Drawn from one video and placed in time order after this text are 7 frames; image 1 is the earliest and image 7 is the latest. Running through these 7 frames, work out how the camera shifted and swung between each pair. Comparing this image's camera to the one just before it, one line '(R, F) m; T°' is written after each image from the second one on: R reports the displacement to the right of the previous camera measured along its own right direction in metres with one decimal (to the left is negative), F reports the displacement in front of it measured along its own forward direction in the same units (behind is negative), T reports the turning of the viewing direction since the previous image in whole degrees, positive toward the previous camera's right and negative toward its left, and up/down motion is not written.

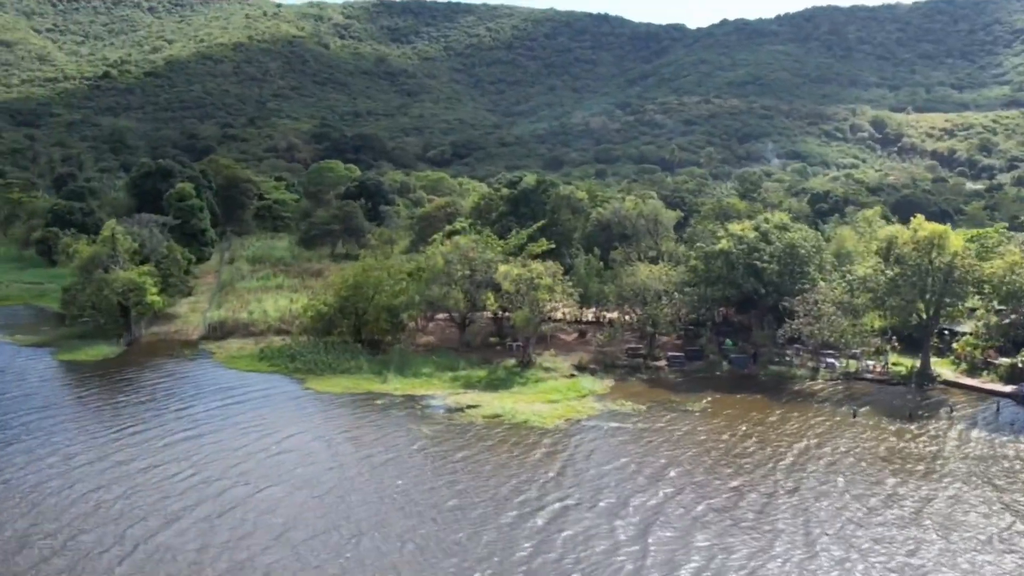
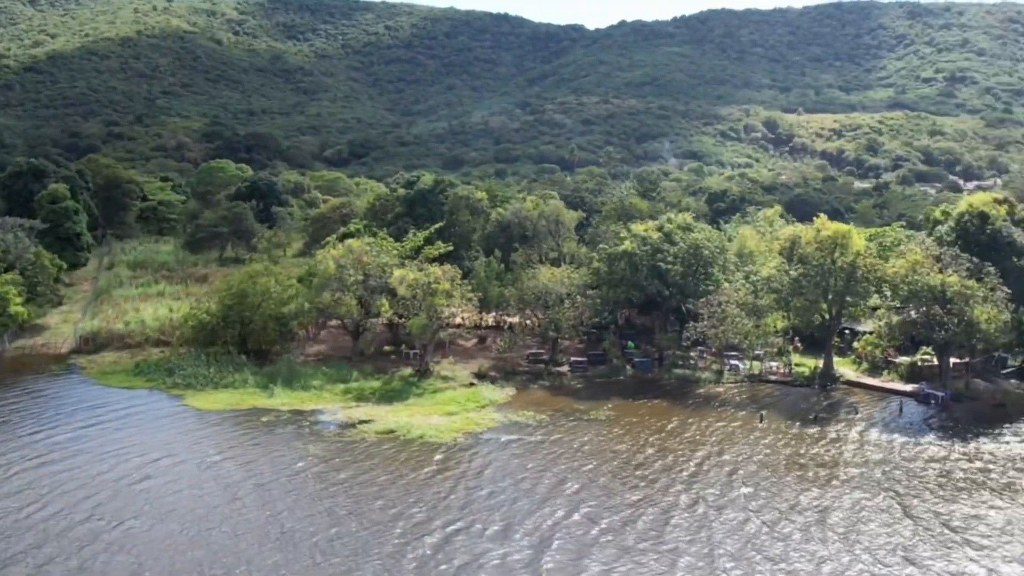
(+0.6, +3.4) m; +7°
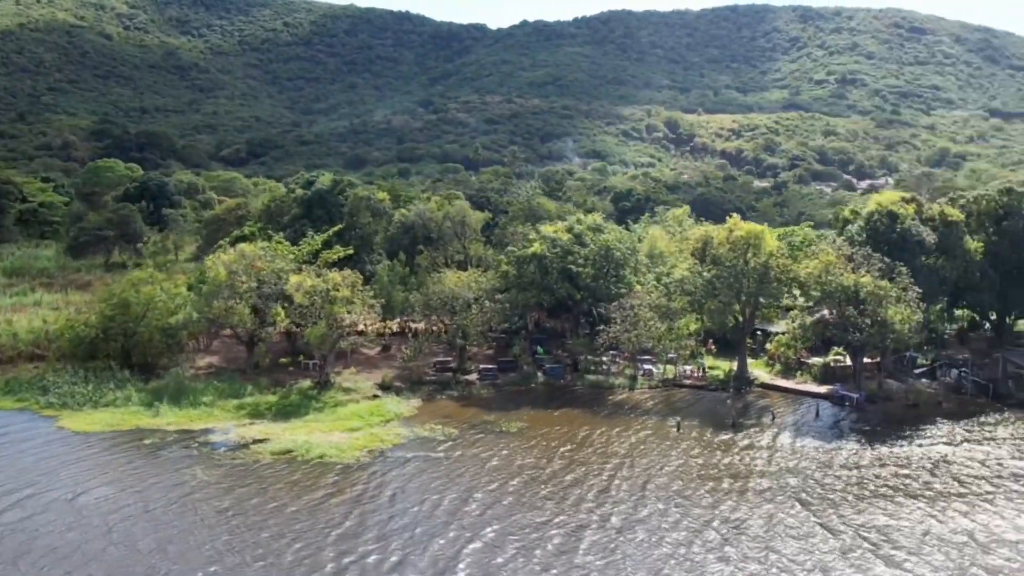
(+0.2, +2.9) m; +7°
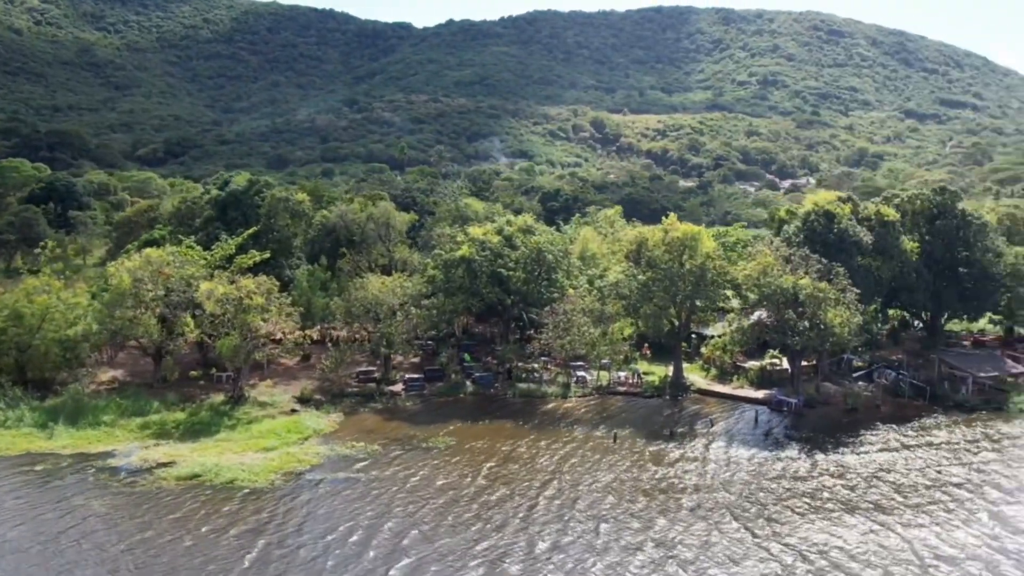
(+0.1, +2.5) m; +5°
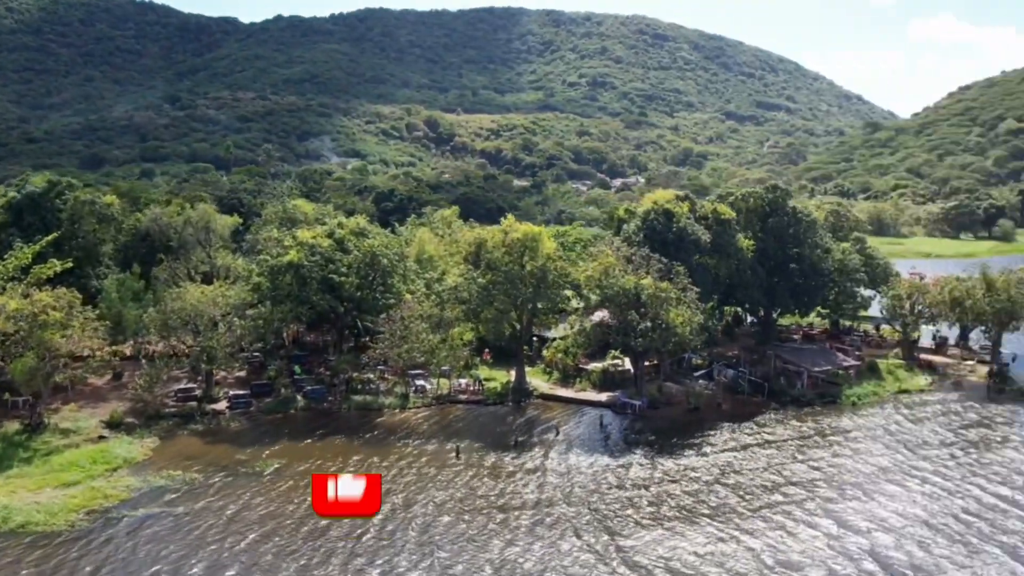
(+0.3, +2.7) m; +11°
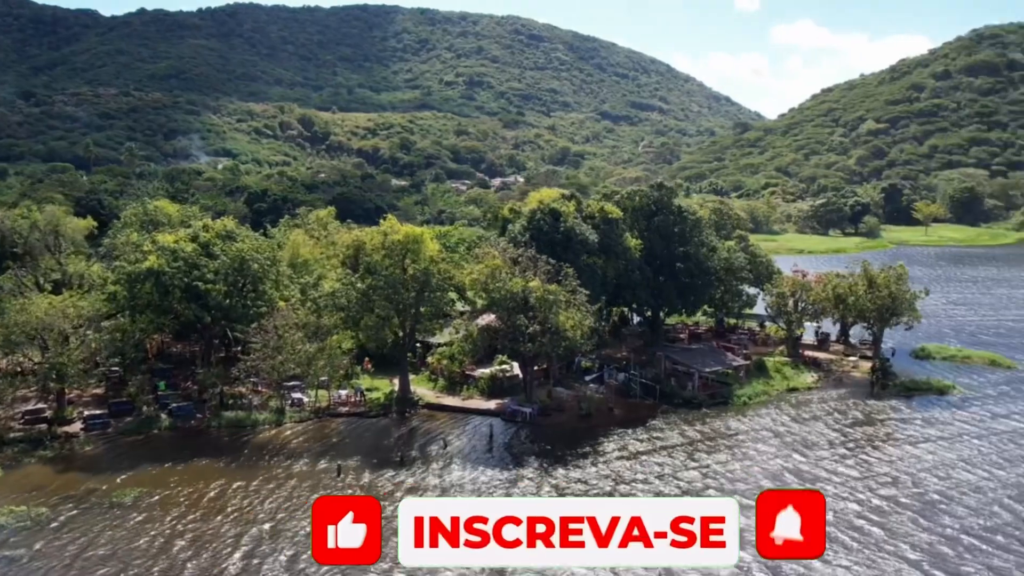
(0.0, +1.9) m; +8°
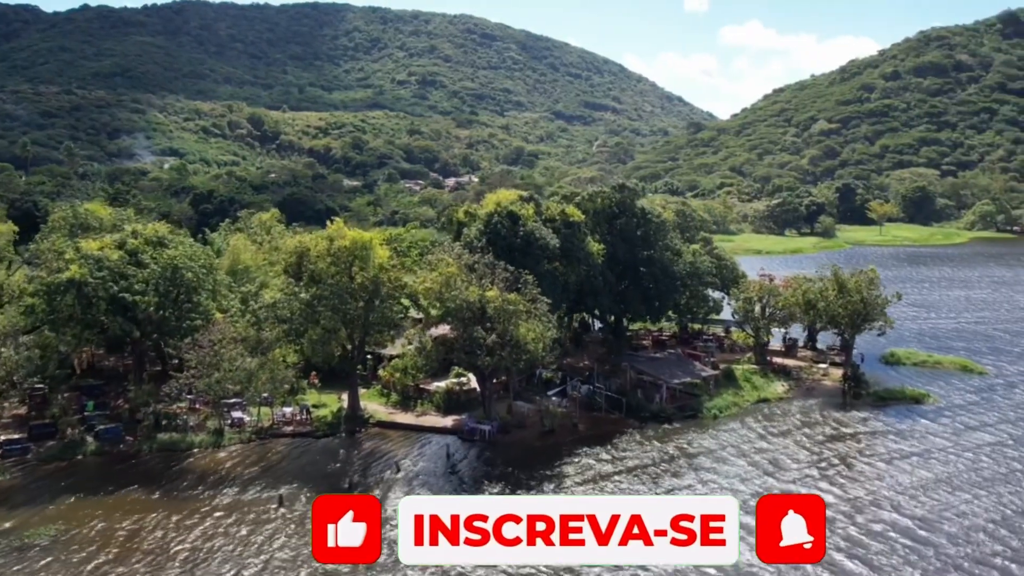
(-0.1, +2.6) m; +3°
